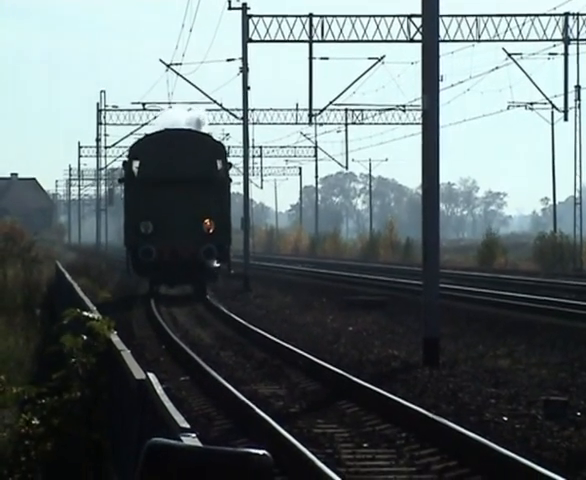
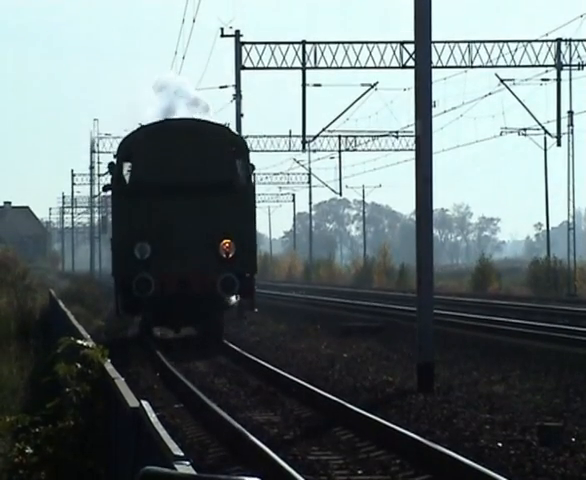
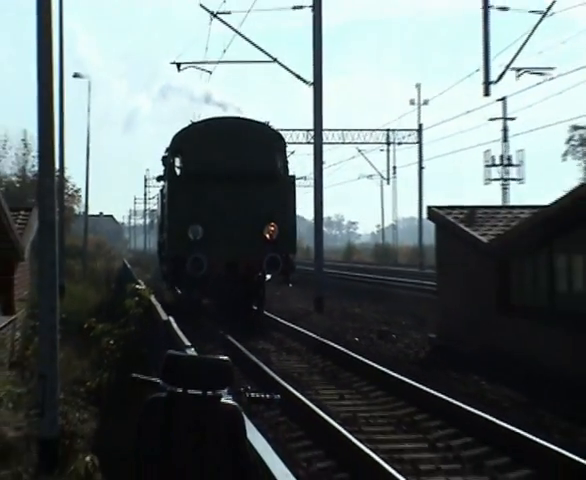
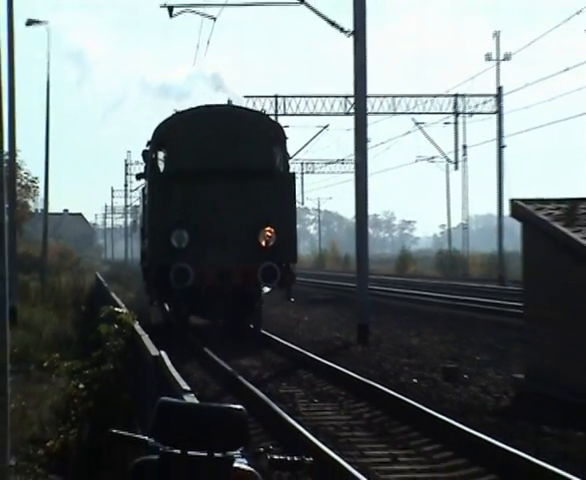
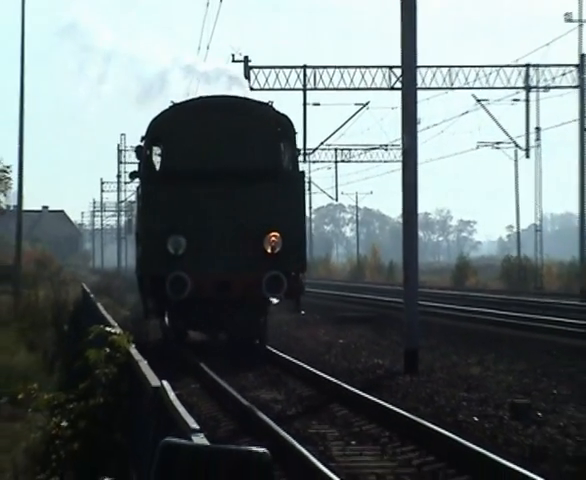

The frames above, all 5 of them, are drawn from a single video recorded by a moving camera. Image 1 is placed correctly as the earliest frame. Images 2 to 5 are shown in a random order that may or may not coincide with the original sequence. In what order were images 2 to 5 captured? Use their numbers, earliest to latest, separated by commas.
2, 5, 4, 3
